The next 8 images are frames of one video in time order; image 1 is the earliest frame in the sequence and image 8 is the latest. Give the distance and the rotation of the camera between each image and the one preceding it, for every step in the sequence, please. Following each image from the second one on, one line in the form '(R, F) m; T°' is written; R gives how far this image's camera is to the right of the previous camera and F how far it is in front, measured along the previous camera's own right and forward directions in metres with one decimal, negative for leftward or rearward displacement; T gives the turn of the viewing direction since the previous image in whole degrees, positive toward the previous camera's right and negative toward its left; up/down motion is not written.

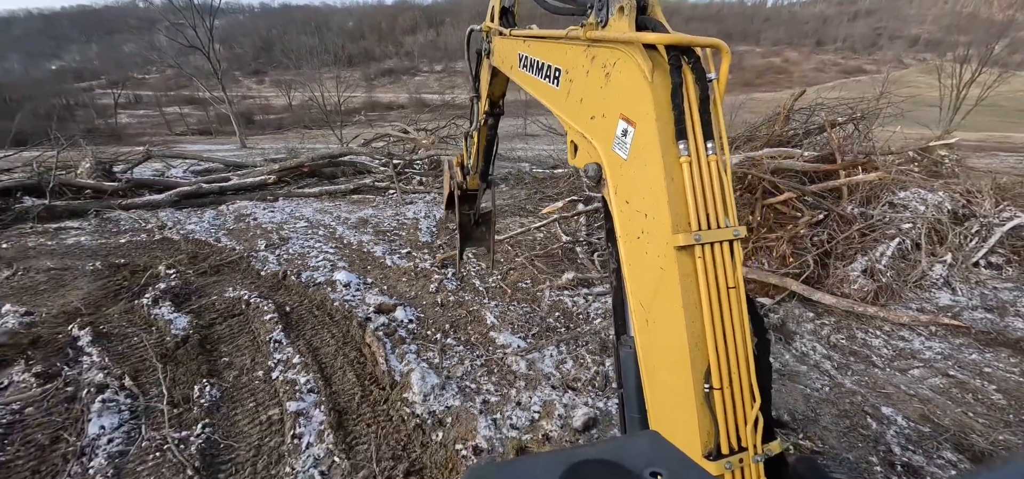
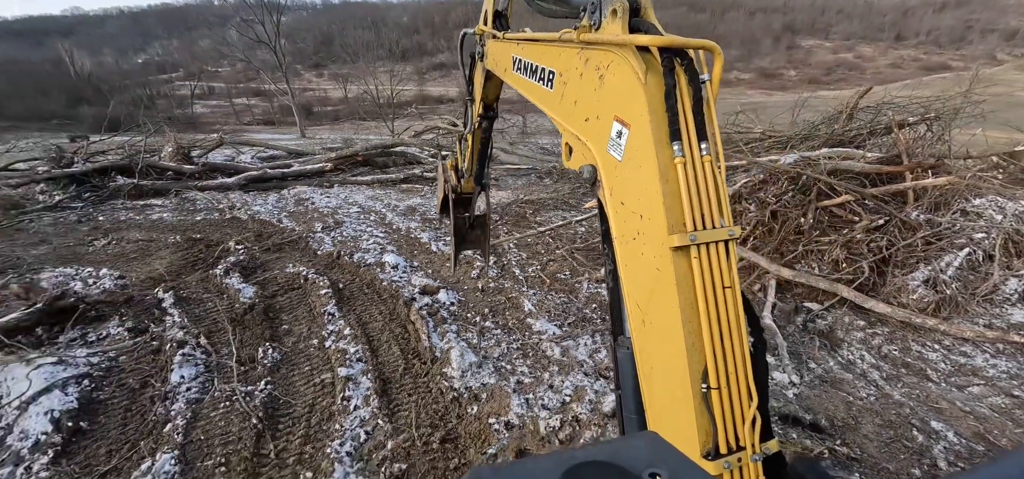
(0.0, -0.2) m; -5°
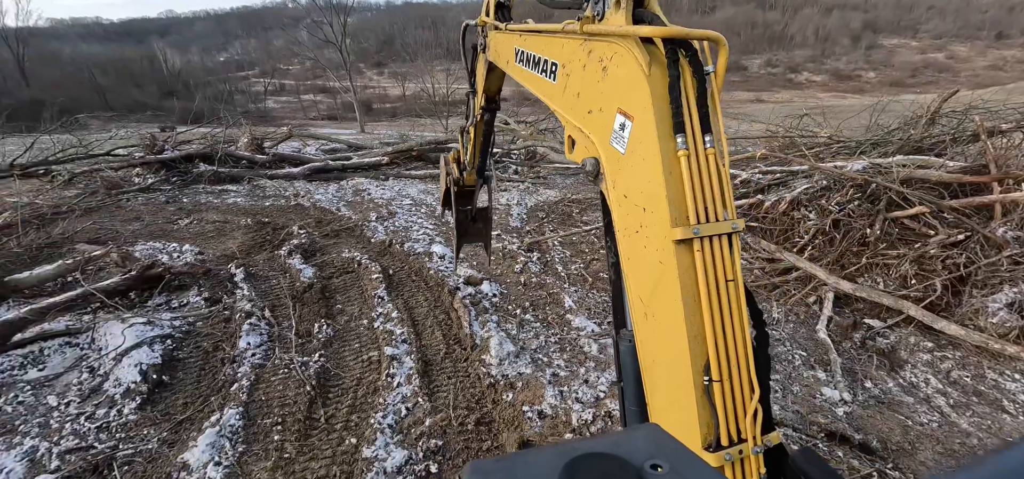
(+0.1, -0.1) m; -6°
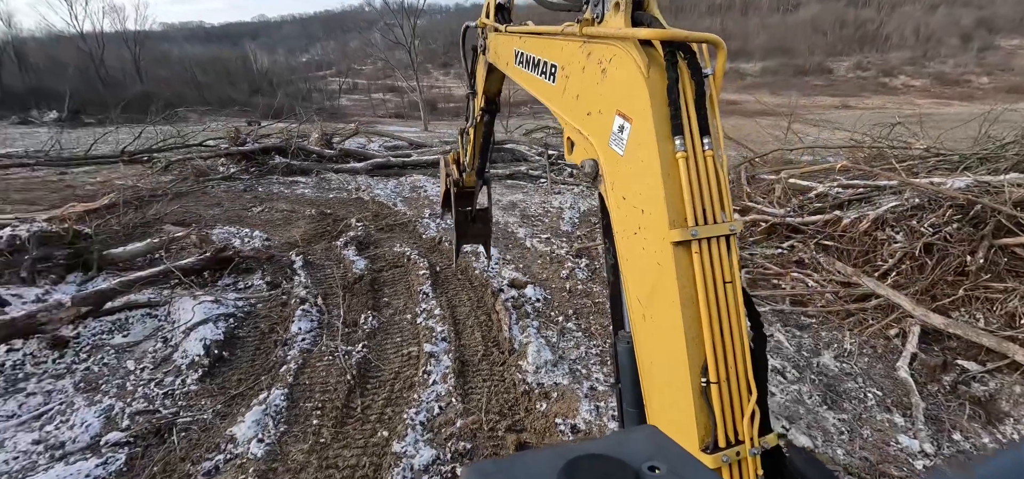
(+0.1, +0.1) m; -8°
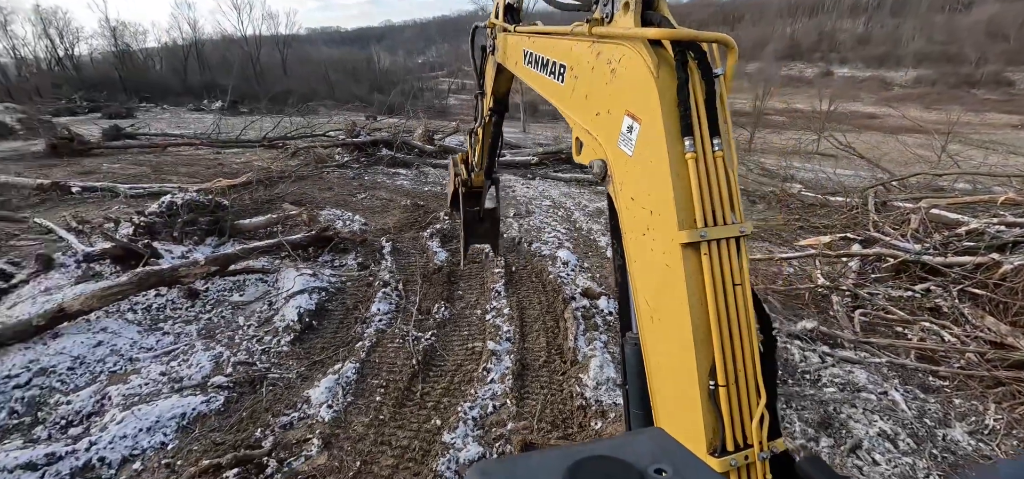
(+0.2, +0.1) m; -12°
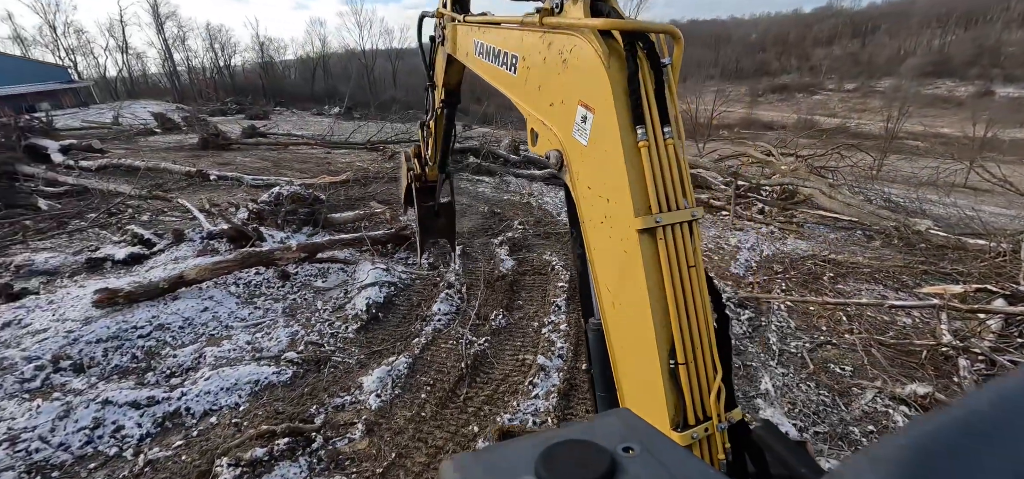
(+0.2, +0.1) m; -11°
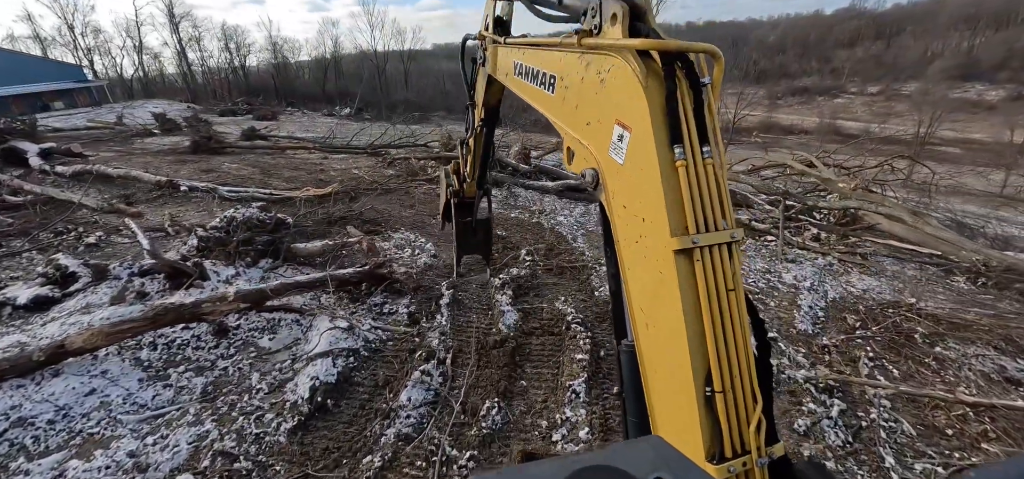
(+0.1, +1.2) m; -1°
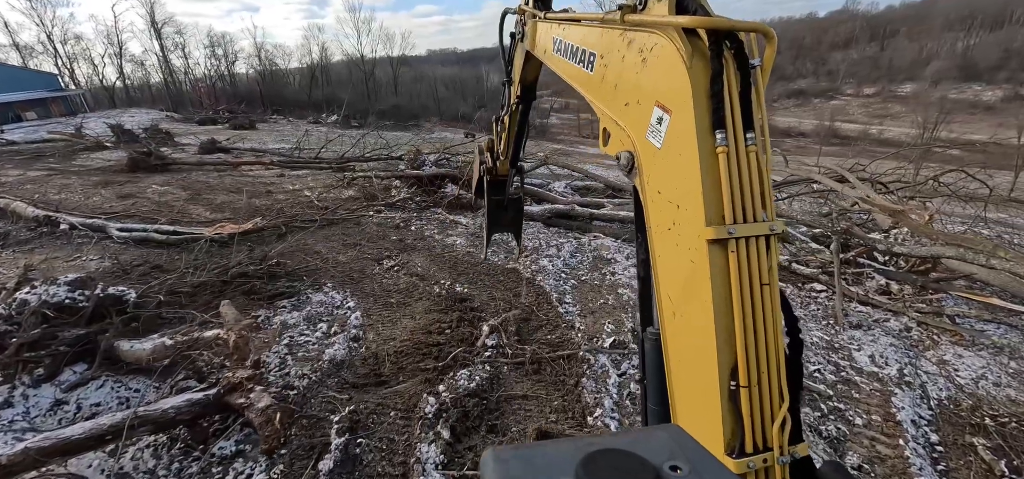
(+0.3, +1.7) m; 0°
